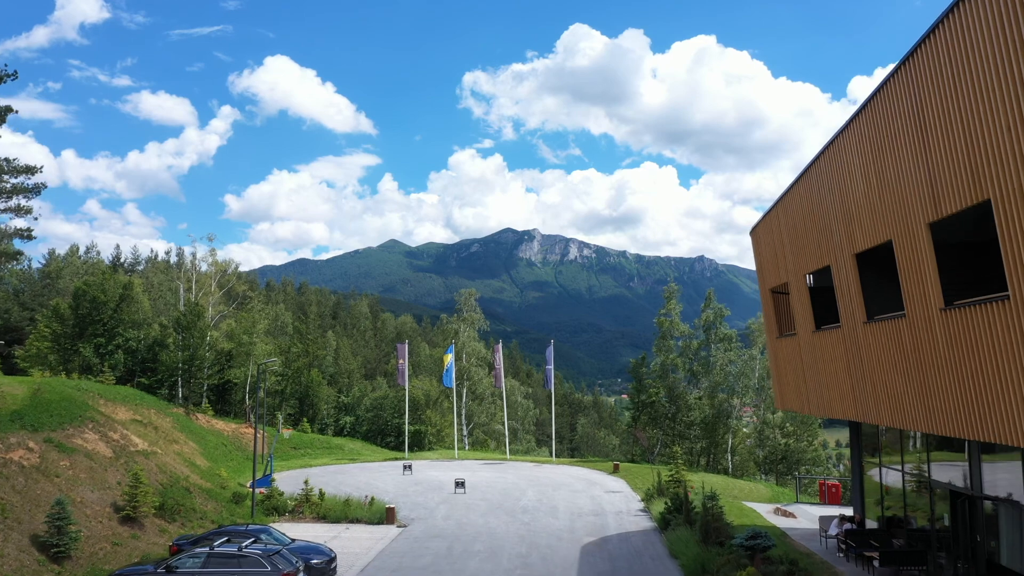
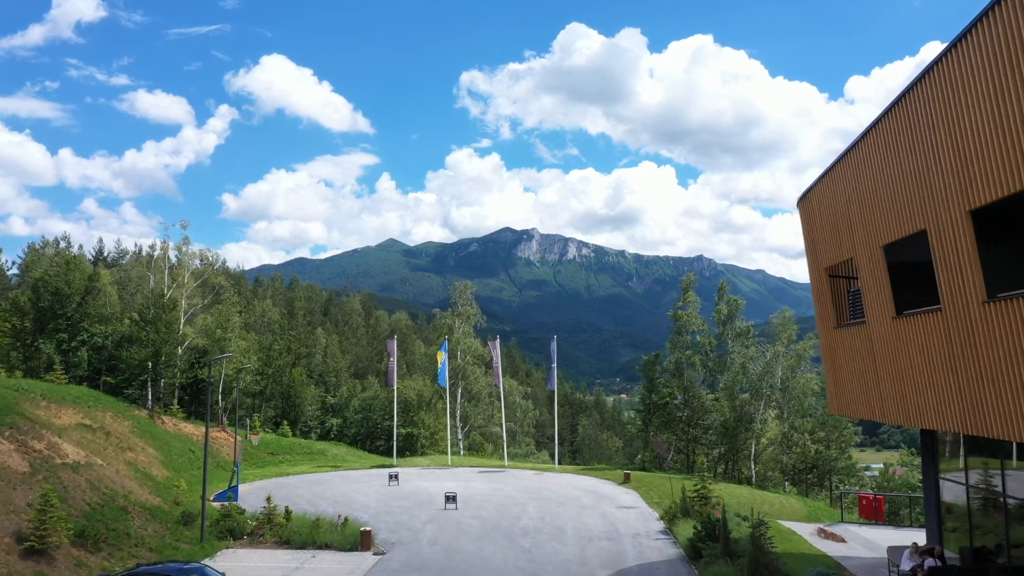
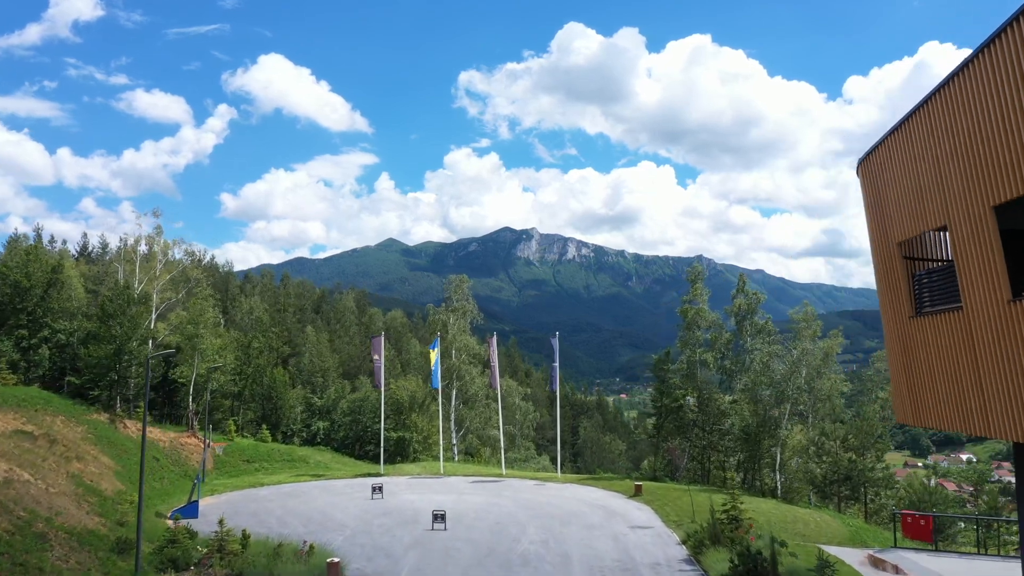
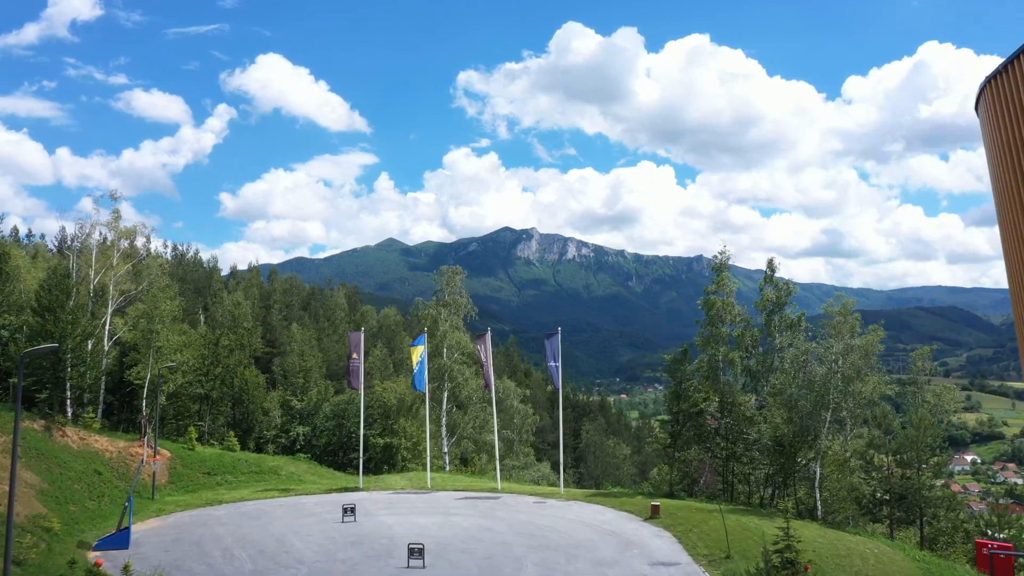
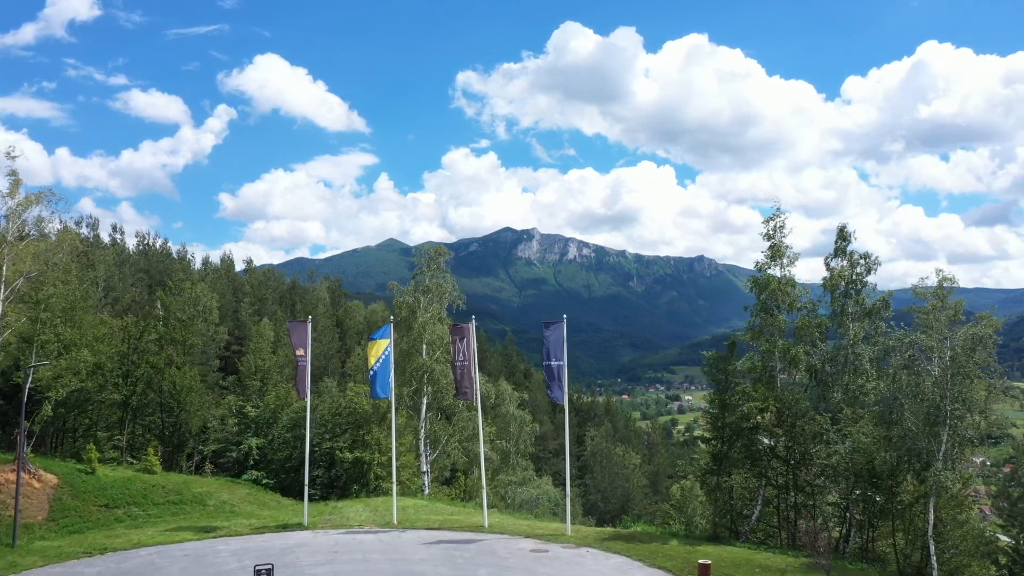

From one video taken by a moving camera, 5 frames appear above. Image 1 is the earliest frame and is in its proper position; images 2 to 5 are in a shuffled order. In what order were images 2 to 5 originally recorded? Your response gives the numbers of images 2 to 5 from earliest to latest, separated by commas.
2, 3, 4, 5
